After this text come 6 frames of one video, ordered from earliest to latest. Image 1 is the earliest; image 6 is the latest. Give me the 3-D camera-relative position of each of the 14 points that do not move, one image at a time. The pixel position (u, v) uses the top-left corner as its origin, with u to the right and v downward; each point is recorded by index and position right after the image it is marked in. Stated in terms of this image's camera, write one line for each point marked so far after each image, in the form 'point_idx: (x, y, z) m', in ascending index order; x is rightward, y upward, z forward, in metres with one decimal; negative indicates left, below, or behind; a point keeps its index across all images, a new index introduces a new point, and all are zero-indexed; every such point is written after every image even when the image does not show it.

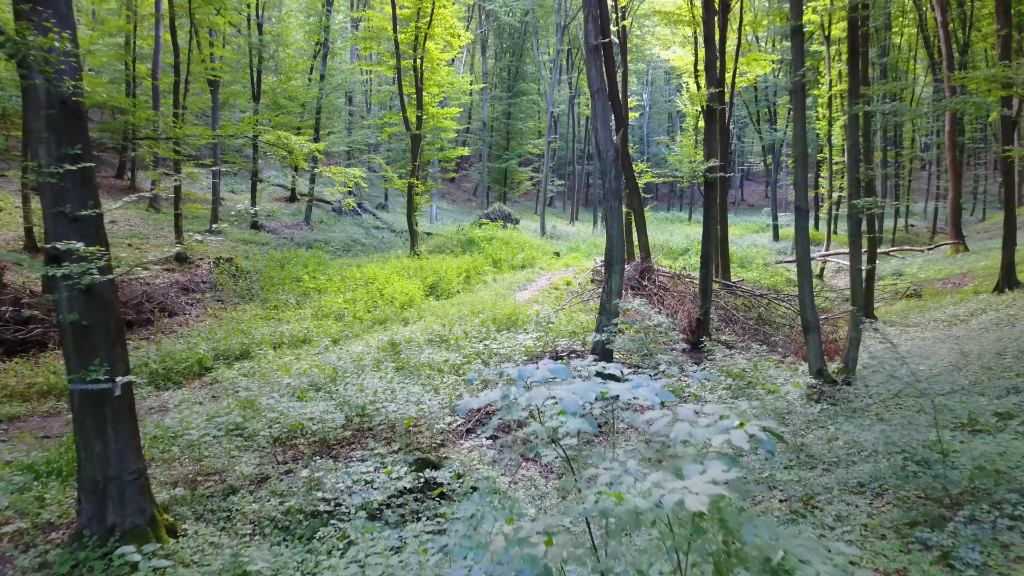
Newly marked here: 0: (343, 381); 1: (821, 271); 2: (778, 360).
0: (-1.2, -0.7, +5.9) m
1: (+6.0, +0.3, +15.7) m
2: (+2.6, -0.7, +7.9) m
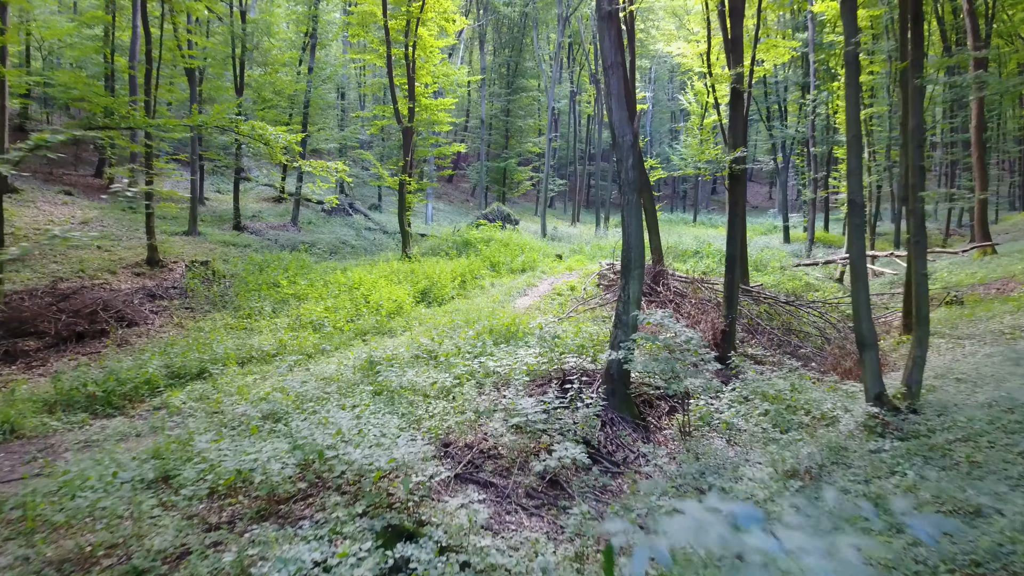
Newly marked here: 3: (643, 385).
0: (-1.2, -0.8, +4.9) m
1: (+6.0, +0.2, +14.6) m
2: (+2.6, -0.8, +6.9) m
3: (+1.0, -0.8, +6.4) m
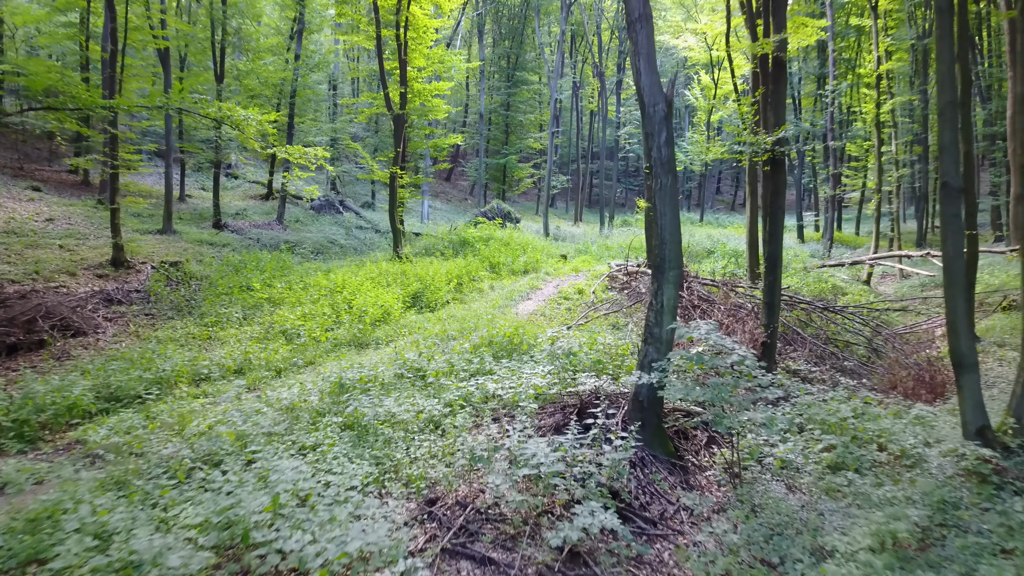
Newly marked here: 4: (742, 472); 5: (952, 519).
0: (-1.2, -0.8, +3.8) m
1: (+6.0, +0.2, +13.5) m
2: (+2.6, -0.8, +5.8) m
3: (+1.1, -0.8, +5.3) m
4: (+1.3, -1.0, +4.6) m
5: (+1.9, -1.0, +3.5) m
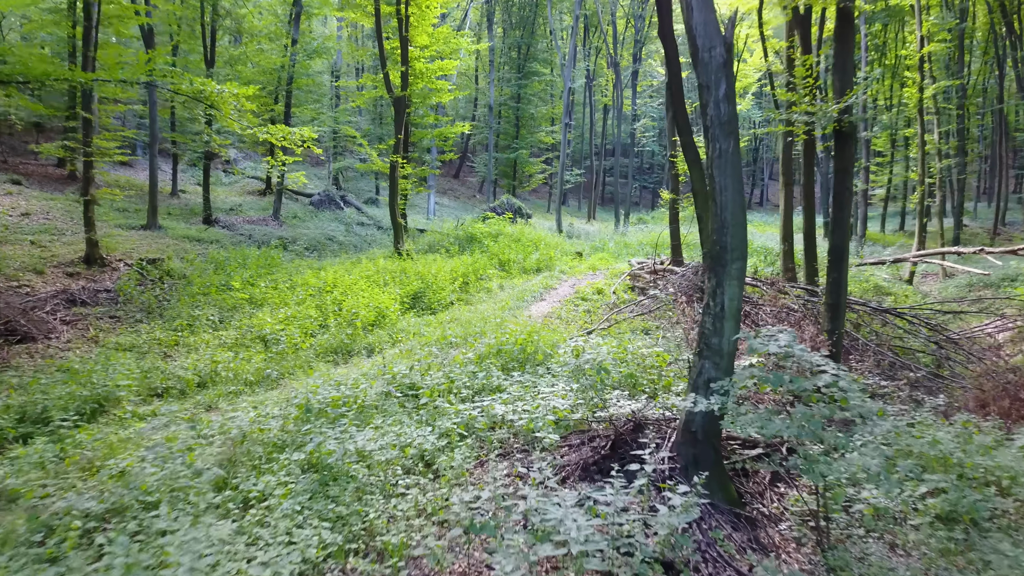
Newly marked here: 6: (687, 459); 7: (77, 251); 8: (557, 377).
0: (-1.2, -0.8, +2.7) m
1: (+6.2, +0.2, +12.4) m
2: (+2.7, -0.8, +4.7) m
3: (+1.1, -0.8, +4.3) m
4: (+1.4, -1.0, +3.5) m
5: (+2.0, -1.0, +2.4) m
6: (+0.8, -0.7, +3.5) m
7: (-5.7, +0.5, +10.6) m
8: (+0.3, -0.5, +4.7) m
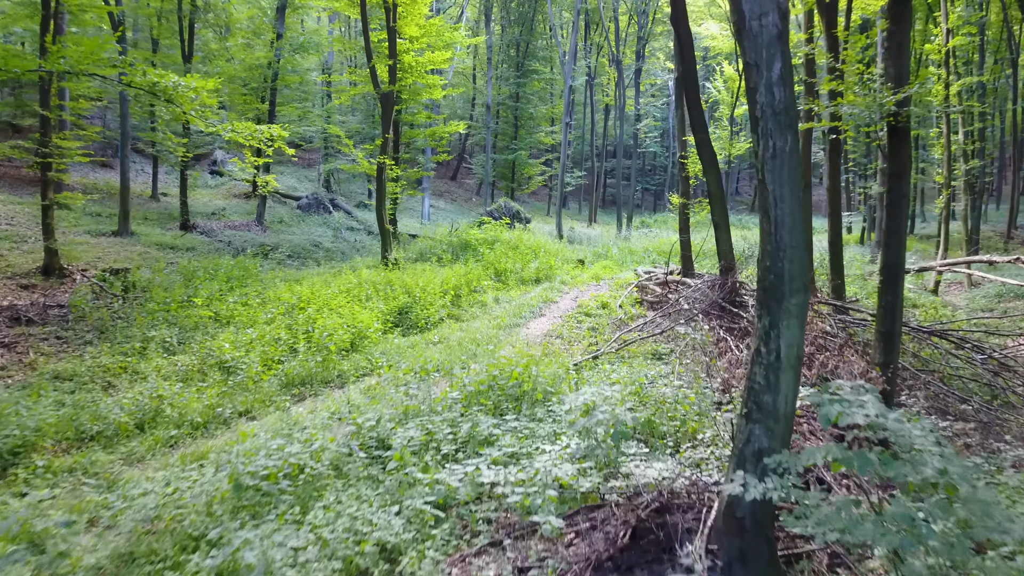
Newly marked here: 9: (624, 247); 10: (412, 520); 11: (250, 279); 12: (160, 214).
0: (-1.2, -0.9, +1.9) m
1: (+6.1, 0.0, +11.6) m
2: (+2.7, -0.9, +3.9) m
3: (+1.1, -0.9, +3.4) m
4: (+1.3, -1.2, +2.6) m
5: (+1.9, -1.1, +1.6) m
6: (+0.7, -0.9, +2.7) m
7: (-5.8, +0.3, +9.8) m
8: (+0.2, -0.7, +3.9) m
9: (+2.1, +0.8, +15.0) m
10: (-0.3, -0.8, +2.9) m
11: (-3.0, +0.1, +9.2) m
12: (-6.0, +1.3, +13.7) m
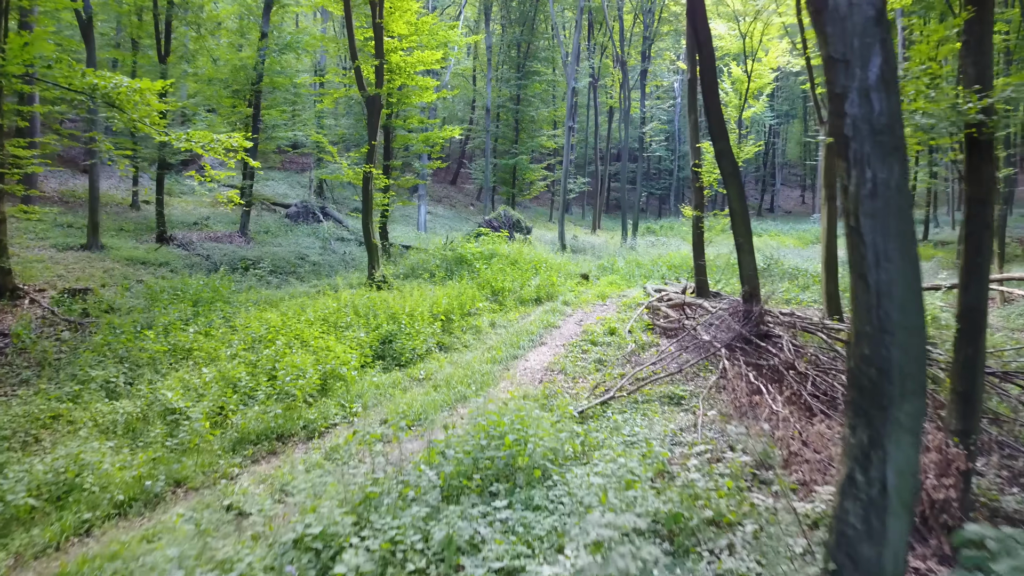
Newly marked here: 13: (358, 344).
0: (-1.2, -1.1, +1.0) m
1: (+6.1, -0.2, +10.7) m
2: (+2.6, -1.2, +3.0) m
3: (+1.1, -1.2, +2.6) m
4: (+1.3, -1.4, +1.8) m
5: (+1.9, -1.4, +0.7) m
6: (+0.7, -1.1, +1.8) m
7: (-5.8, +0.1, +8.9) m
8: (+0.2, -0.9, +3.0) m
9: (+2.1, +0.5, +14.1) m
10: (-0.4, -1.0, +2.0) m
11: (-3.0, -0.1, +8.4) m
12: (-6.0, +1.0, +12.9) m
13: (-1.3, -0.5, +6.6) m
